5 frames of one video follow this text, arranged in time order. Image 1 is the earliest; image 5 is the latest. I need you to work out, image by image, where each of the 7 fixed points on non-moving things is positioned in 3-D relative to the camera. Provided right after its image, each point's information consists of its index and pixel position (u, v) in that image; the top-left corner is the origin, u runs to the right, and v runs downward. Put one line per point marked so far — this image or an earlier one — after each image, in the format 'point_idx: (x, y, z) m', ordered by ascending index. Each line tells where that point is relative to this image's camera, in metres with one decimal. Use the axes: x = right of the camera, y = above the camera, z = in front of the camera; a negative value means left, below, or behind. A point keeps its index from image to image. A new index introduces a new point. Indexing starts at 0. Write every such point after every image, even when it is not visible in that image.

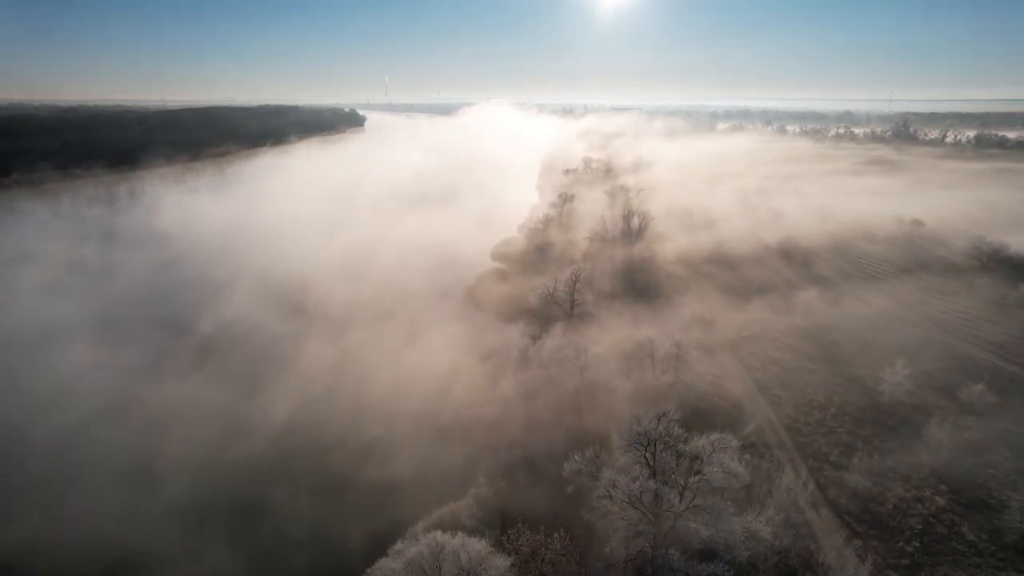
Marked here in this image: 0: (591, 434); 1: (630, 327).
0: (+2.5, -4.6, +14.4) m
1: (+5.2, -1.9, +20.5) m
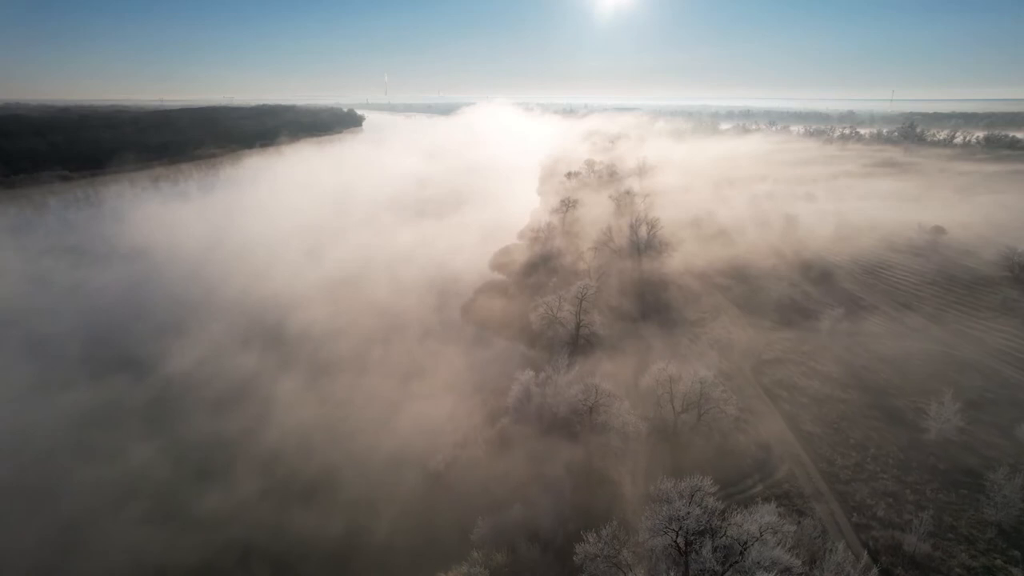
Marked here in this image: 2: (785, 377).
0: (+2.5, -5.4, +12.5) m
1: (+5.2, -2.7, +18.6) m
2: (+11.0, -3.6, +18.7) m
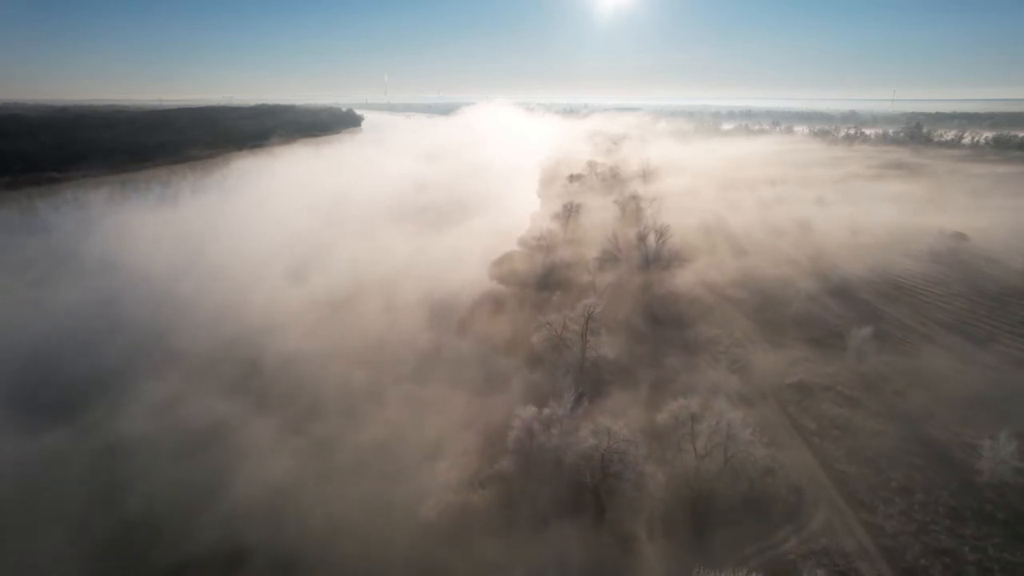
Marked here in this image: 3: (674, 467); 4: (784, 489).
0: (+2.5, -6.2, +10.8) m
1: (+5.2, -3.4, +16.9) m
2: (+11.0, -4.3, +17.0) m
3: (+4.6, -5.1, +13.1) m
4: (+7.8, -5.8, +13.1) m
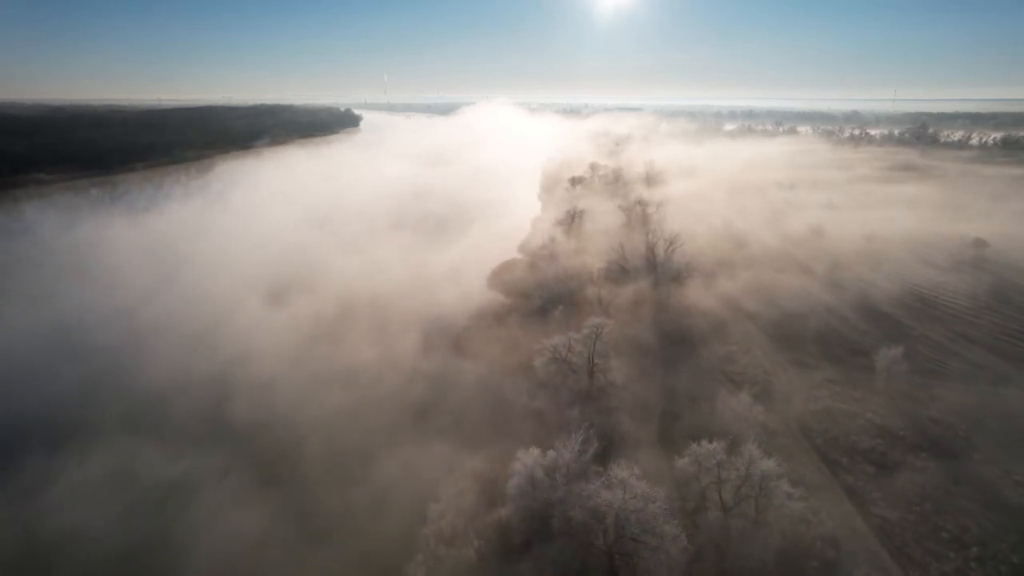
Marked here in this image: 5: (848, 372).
0: (+2.5, -6.8, +9.2) m
1: (+5.2, -4.1, +15.3) m
2: (+11.0, -5.0, +15.4) m
3: (+4.6, -5.7, +11.5) m
4: (+7.8, -6.4, +11.5) m
5: (+13.7, -3.4, +18.6) m
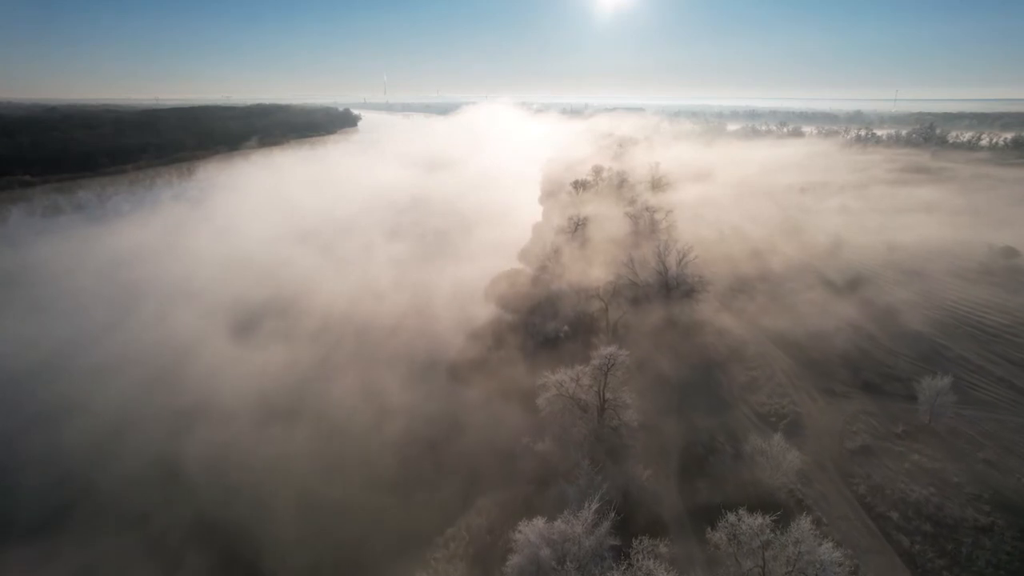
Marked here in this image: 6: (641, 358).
0: (+2.5, -7.6, +7.2) m
1: (+5.2, -4.9, +13.3) m
2: (+11.1, -5.8, +13.5) m
3: (+4.6, -6.6, +9.5) m
4: (+7.8, -7.3, +9.6) m
5: (+13.7, -4.2, +16.7) m
6: (+5.1, -2.7, +18.0) m
